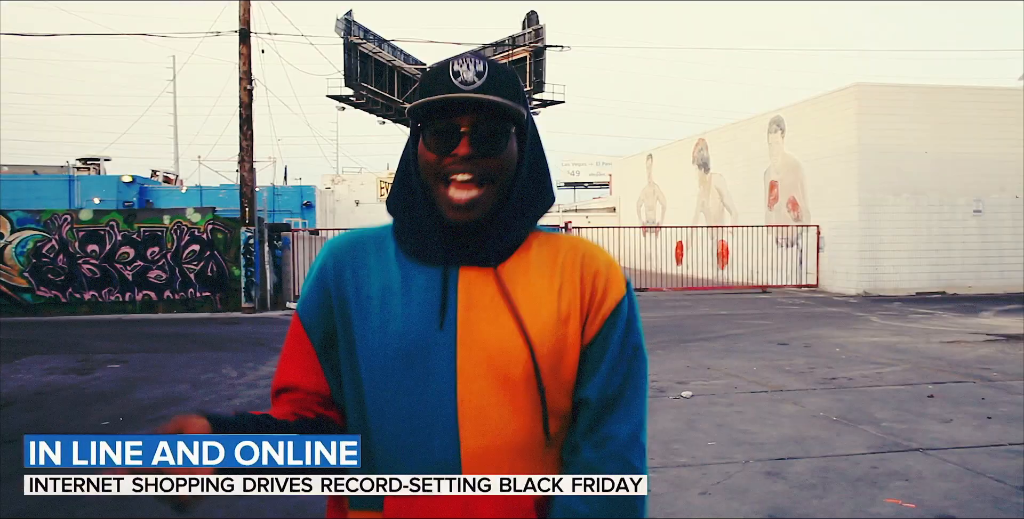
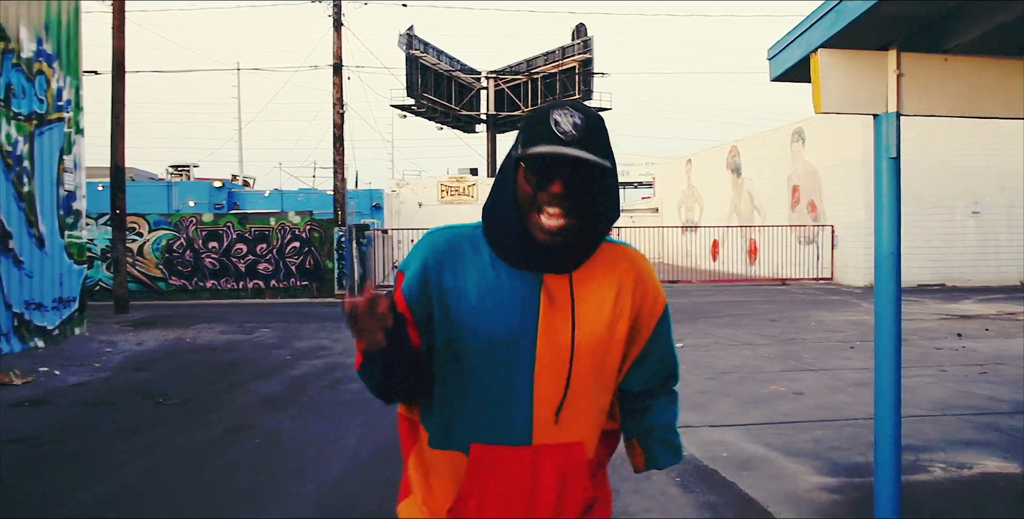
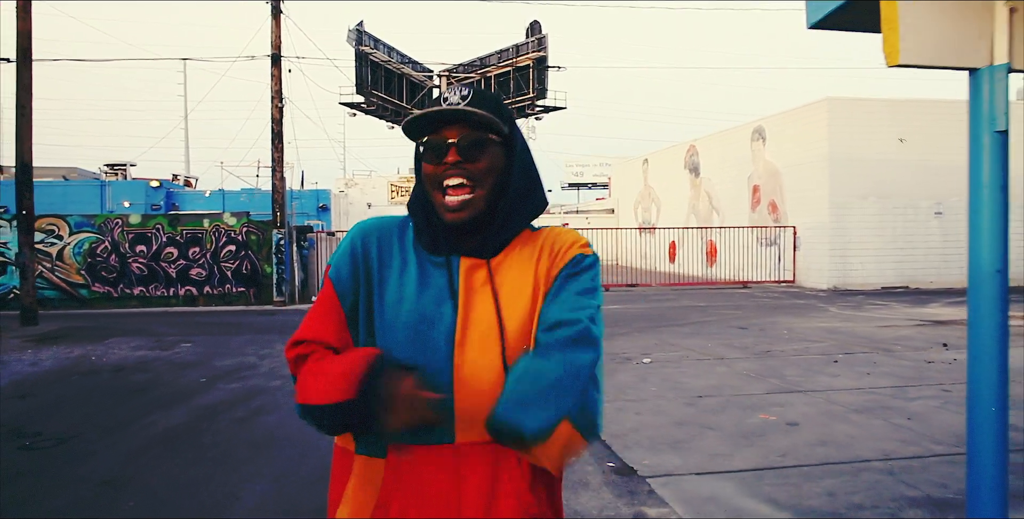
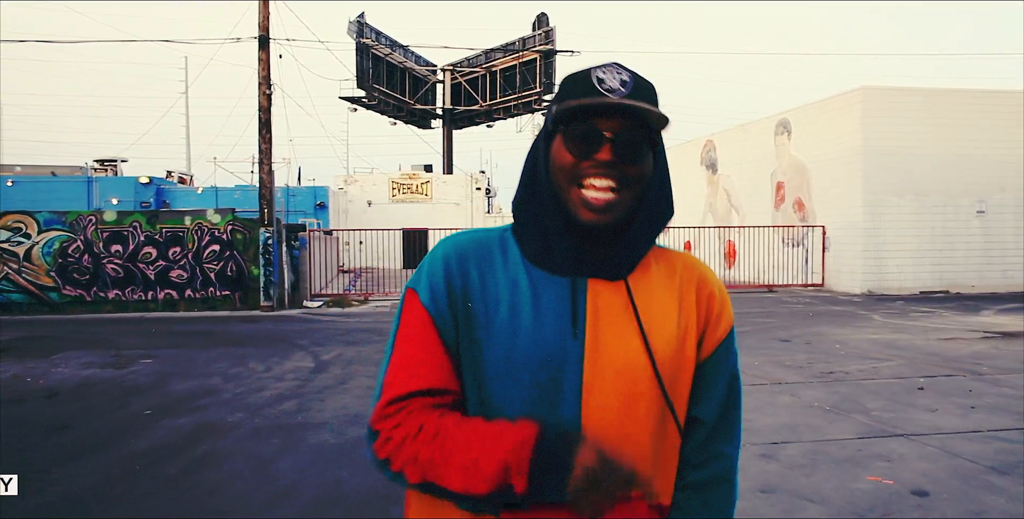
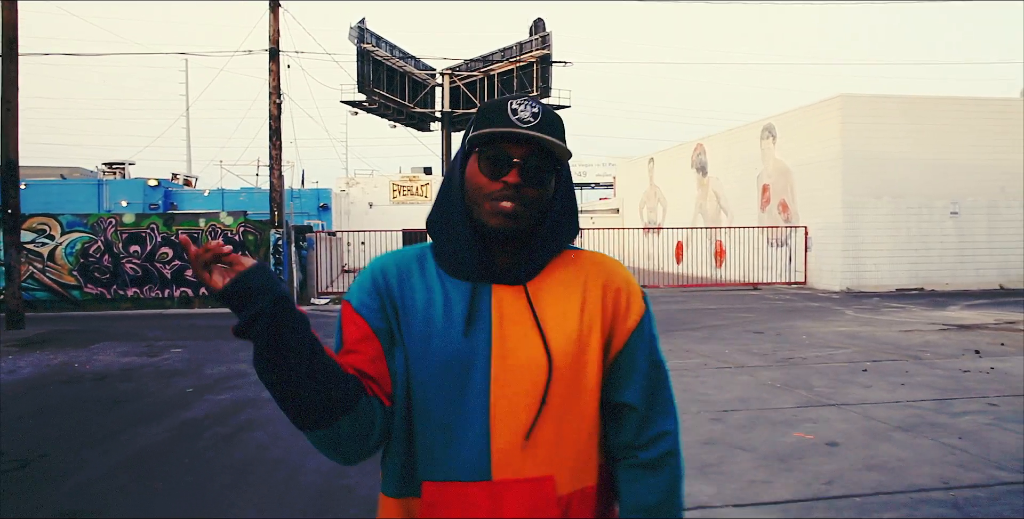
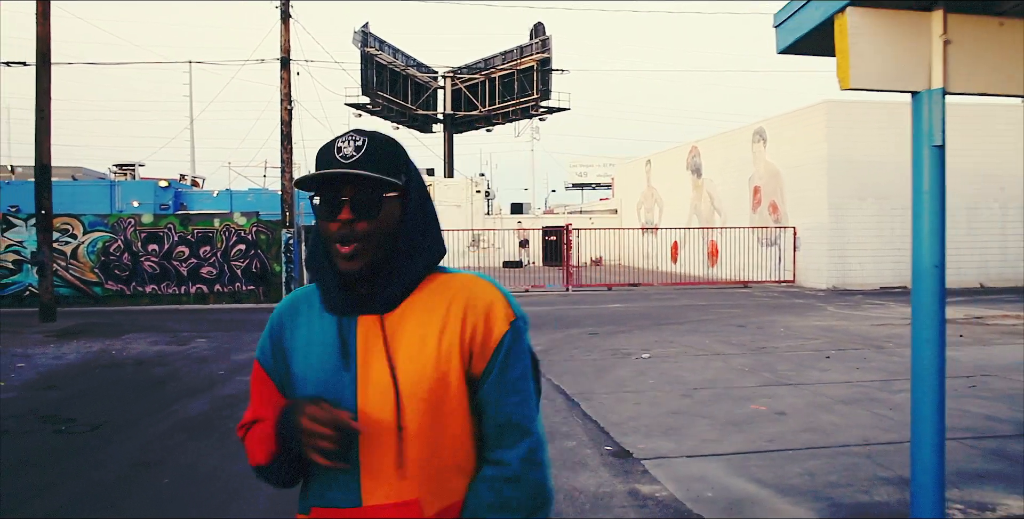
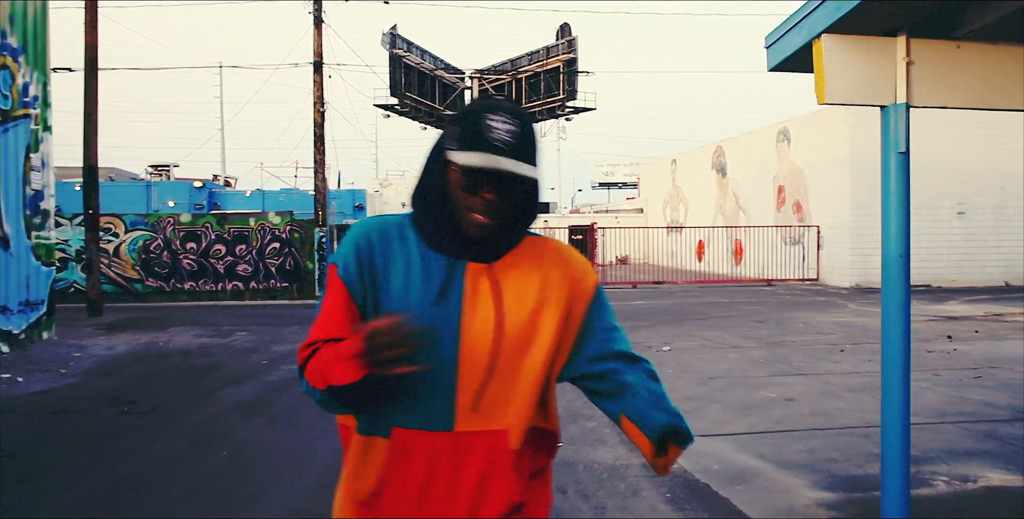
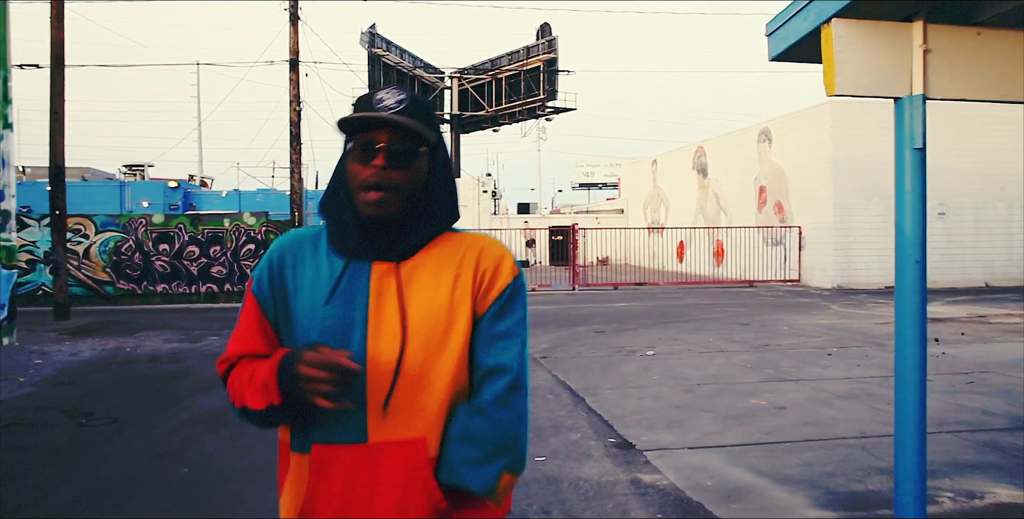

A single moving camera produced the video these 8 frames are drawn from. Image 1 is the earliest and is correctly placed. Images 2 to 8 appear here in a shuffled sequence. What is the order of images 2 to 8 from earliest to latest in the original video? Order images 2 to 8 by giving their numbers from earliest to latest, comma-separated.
4, 5, 3, 6, 8, 7, 2
